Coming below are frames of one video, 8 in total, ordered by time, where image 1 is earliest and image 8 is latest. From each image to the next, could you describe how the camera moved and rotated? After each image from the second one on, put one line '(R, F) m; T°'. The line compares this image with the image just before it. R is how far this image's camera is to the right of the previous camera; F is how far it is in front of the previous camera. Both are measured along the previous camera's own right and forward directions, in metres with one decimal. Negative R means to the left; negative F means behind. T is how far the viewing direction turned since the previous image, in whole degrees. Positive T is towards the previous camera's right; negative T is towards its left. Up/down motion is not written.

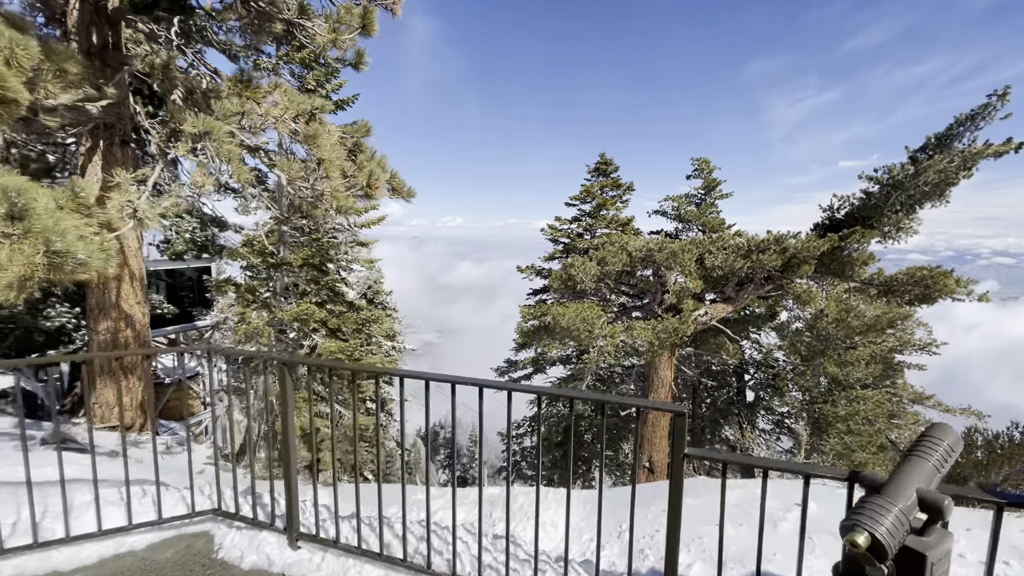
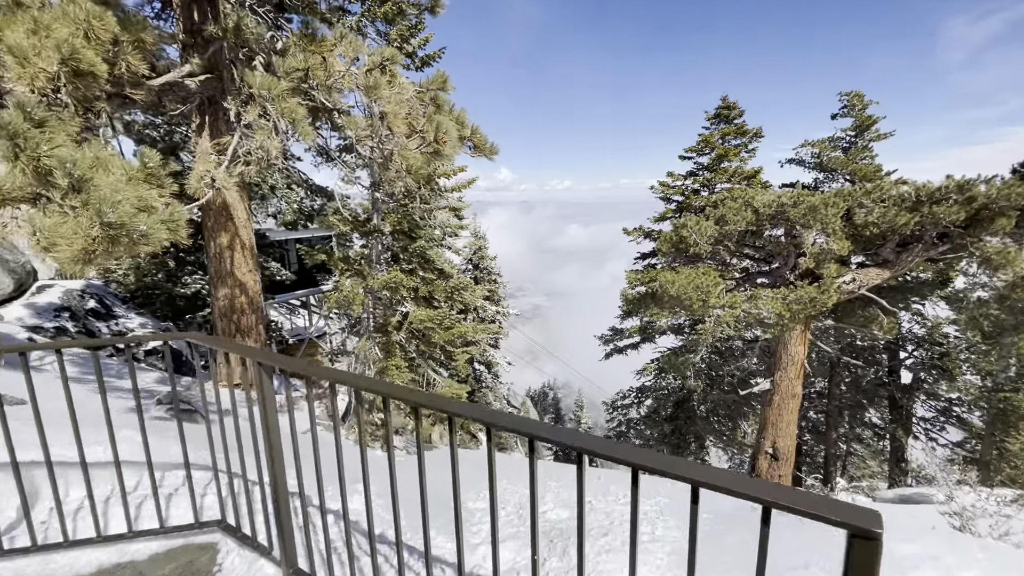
(+0.2, +0.6) m; -13°
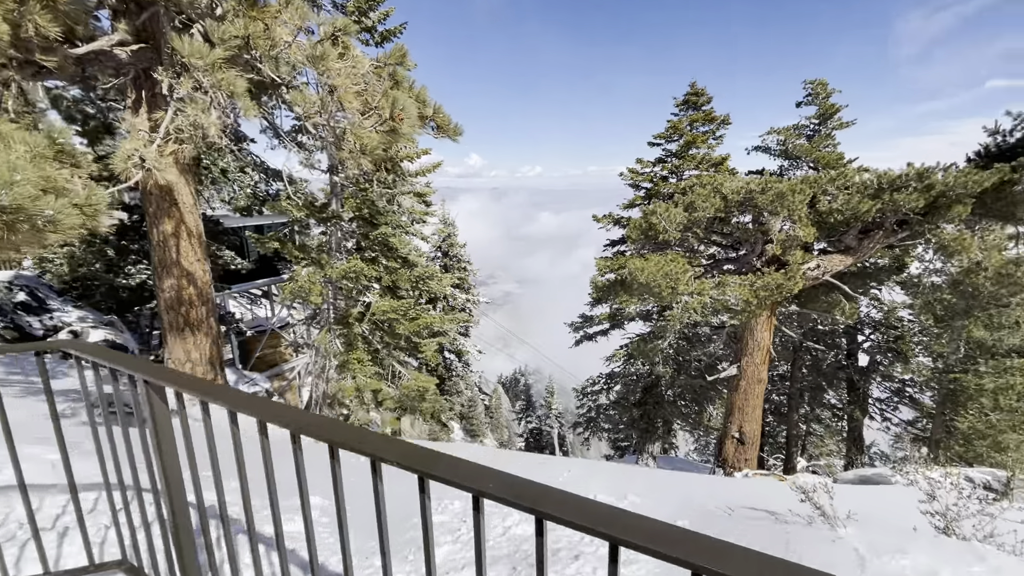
(0.0, +0.2) m; +3°
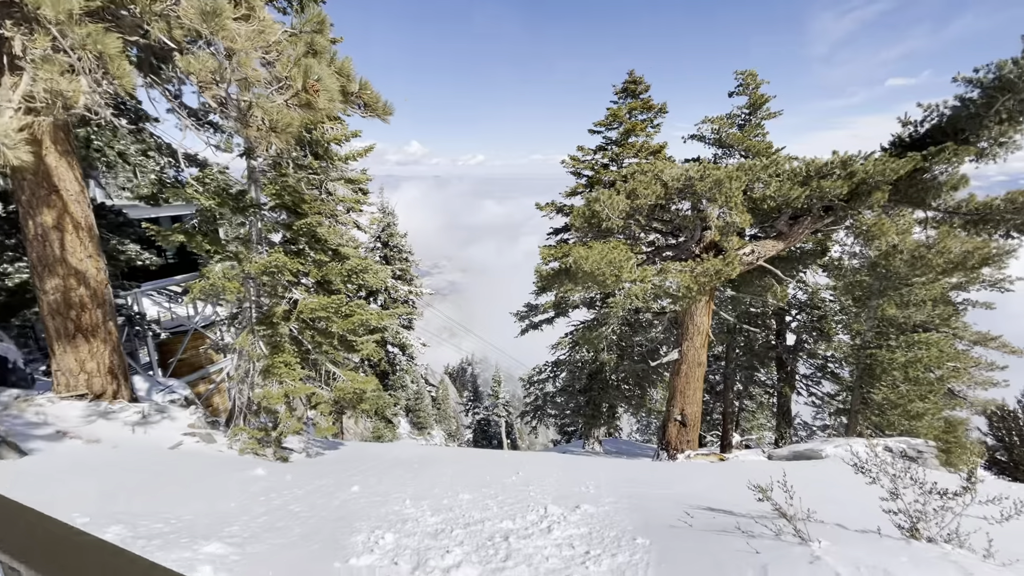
(0.0, +0.3) m; +7°
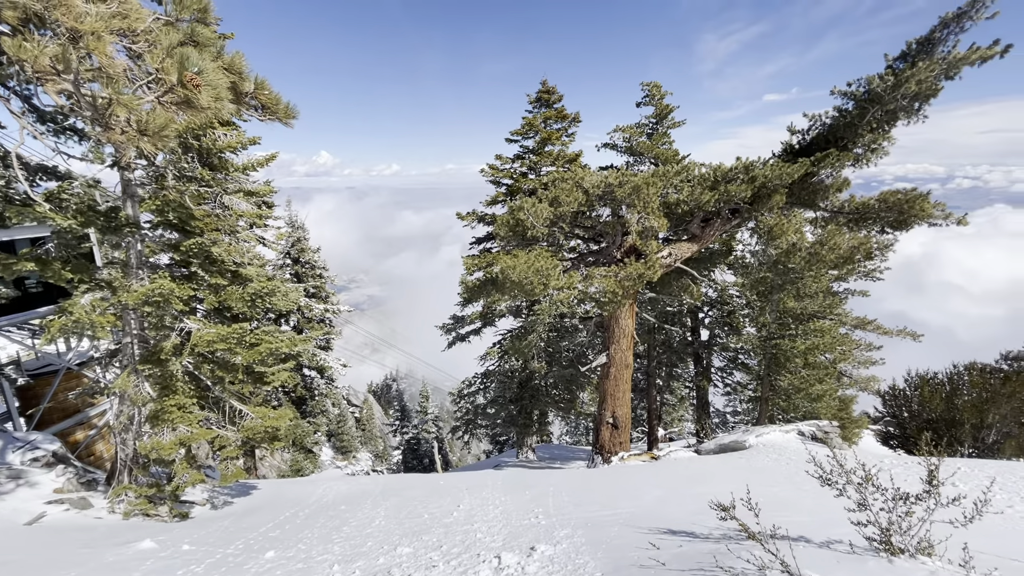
(-0.1, +0.3) m; +9°
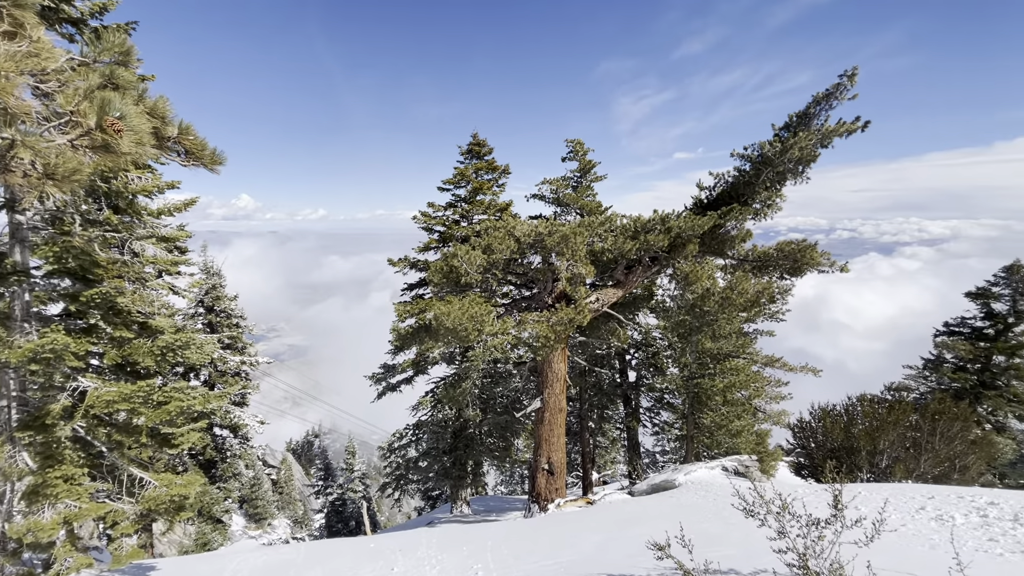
(0.0, -0.1) m; +8°
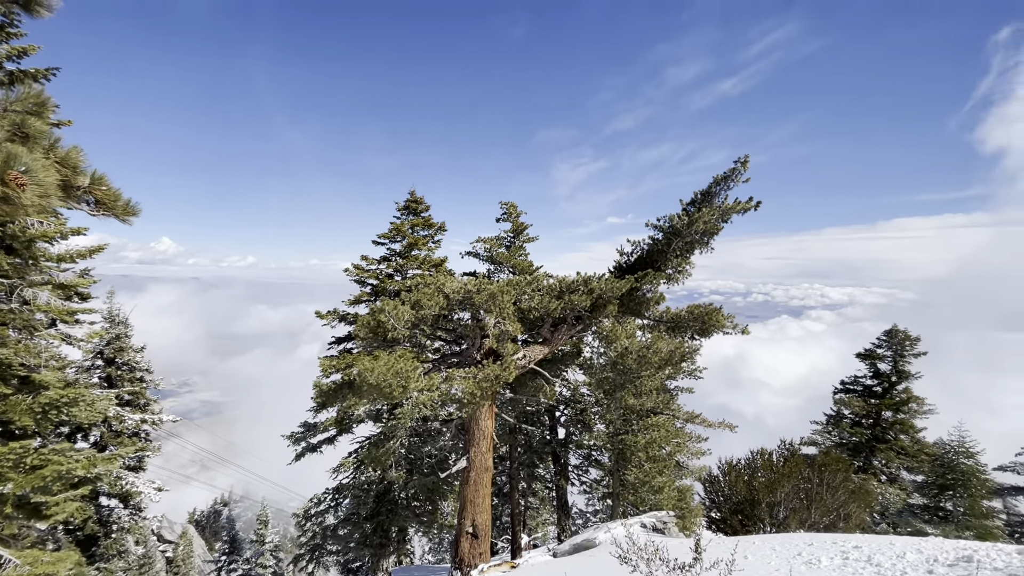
(+0.2, -0.2) m; +7°
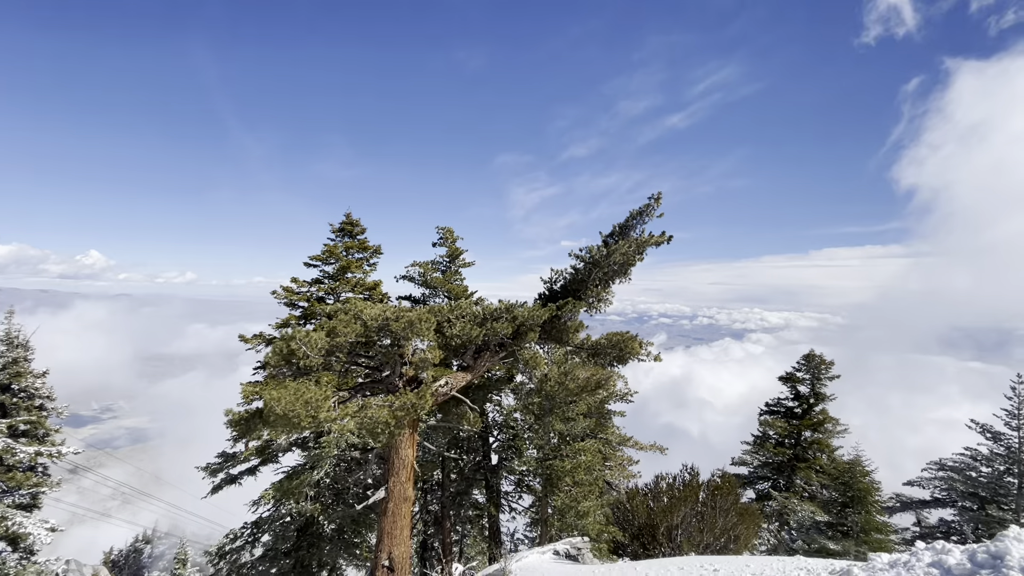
(+0.7, -0.2) m; +5°
